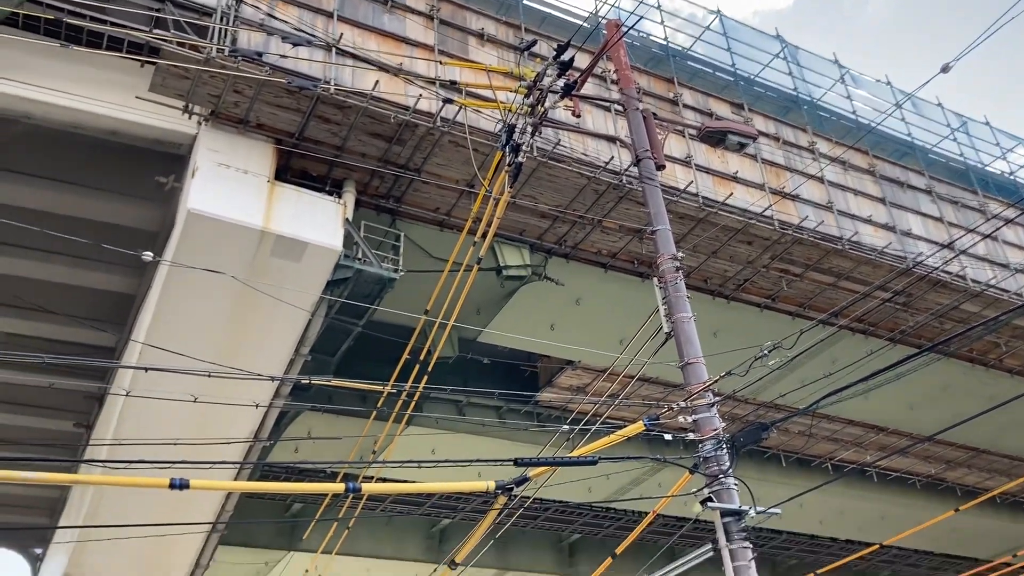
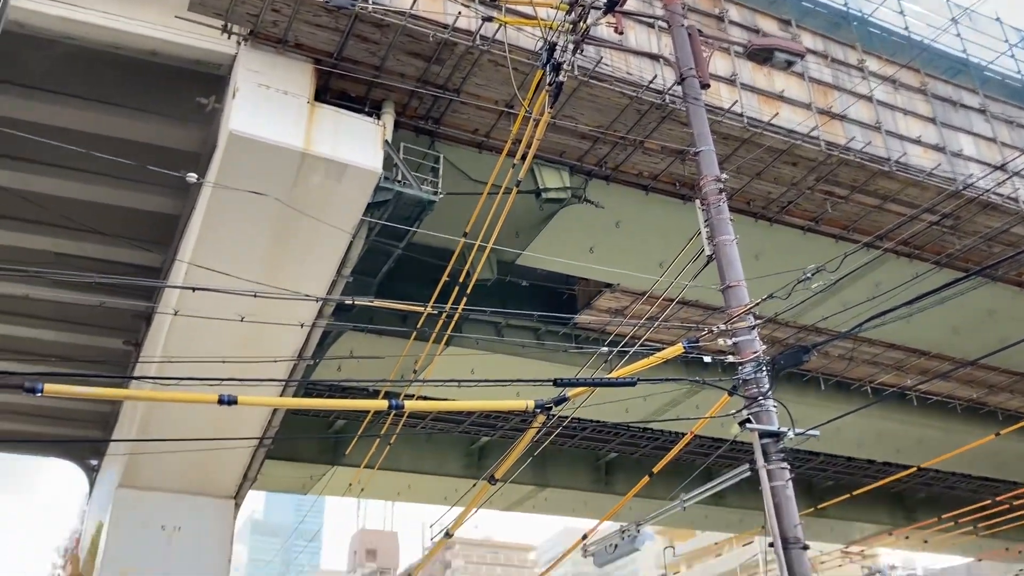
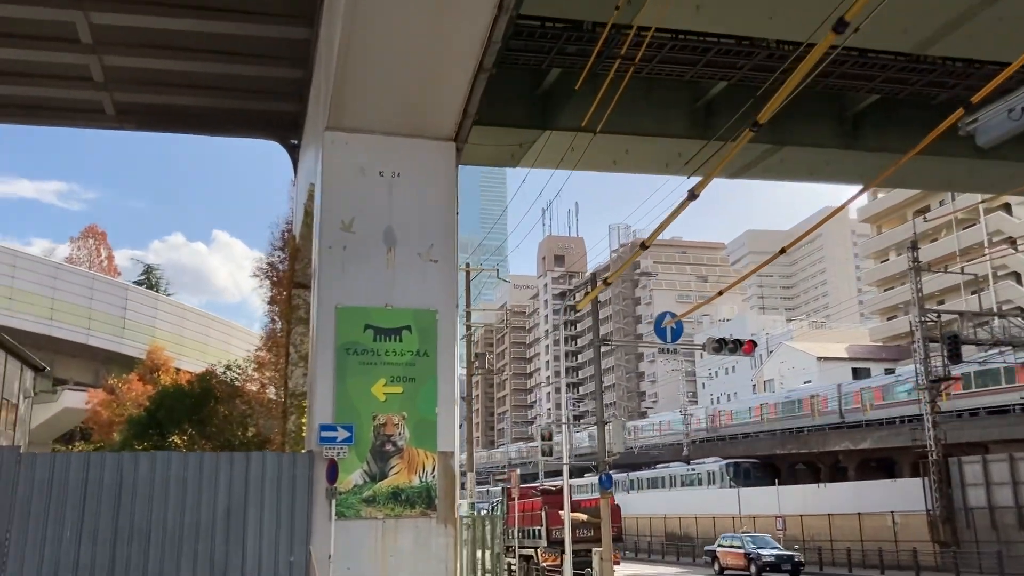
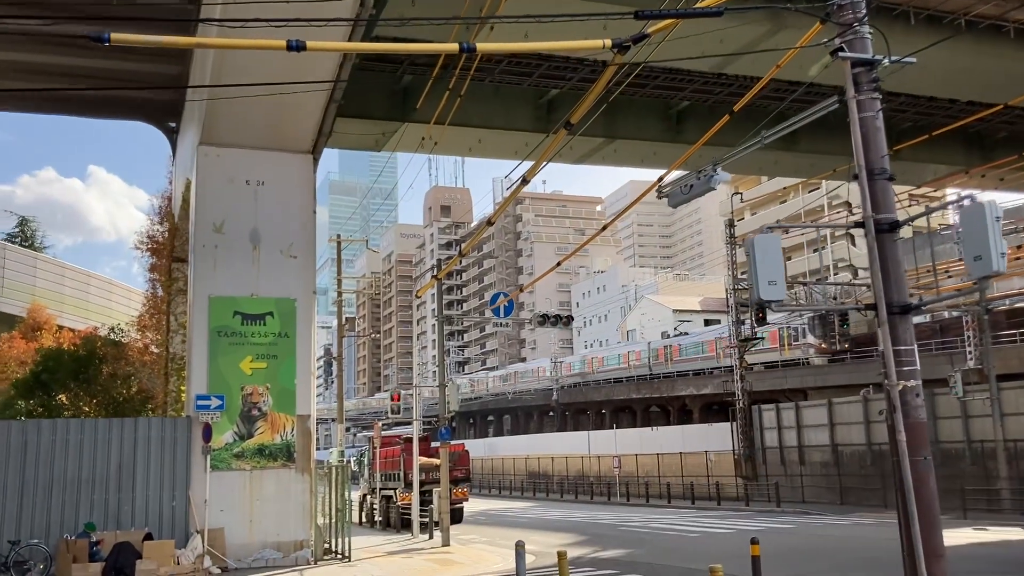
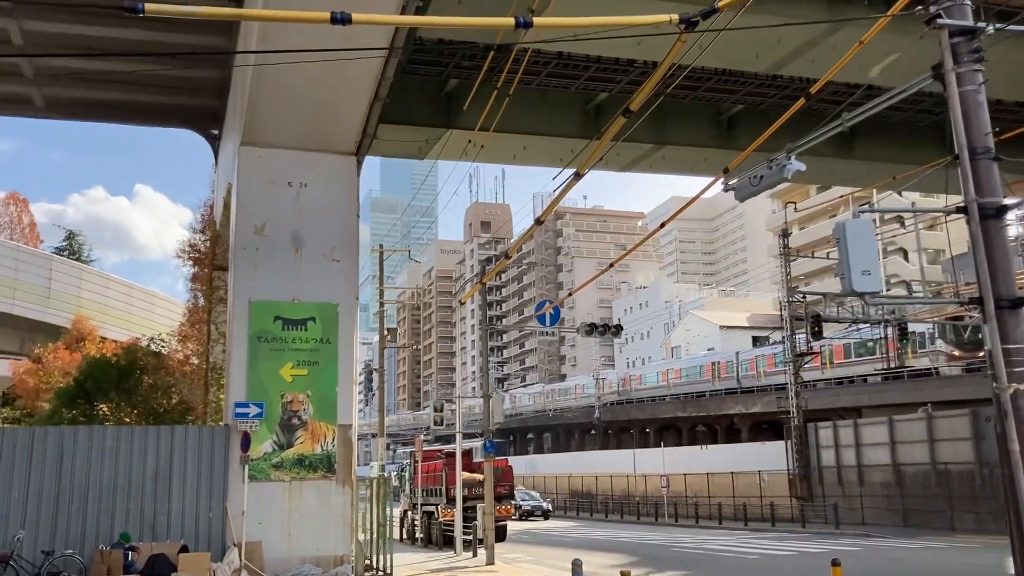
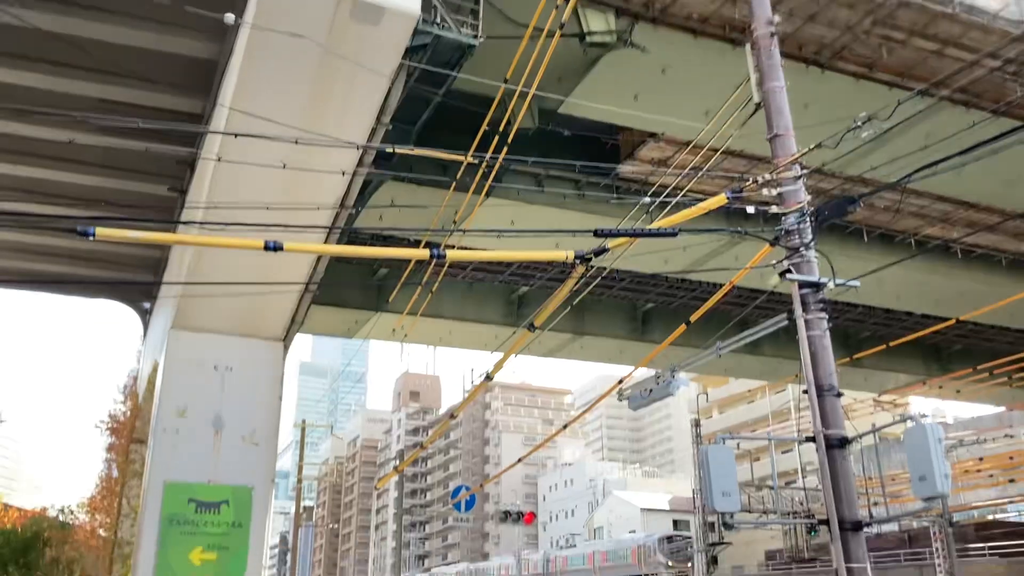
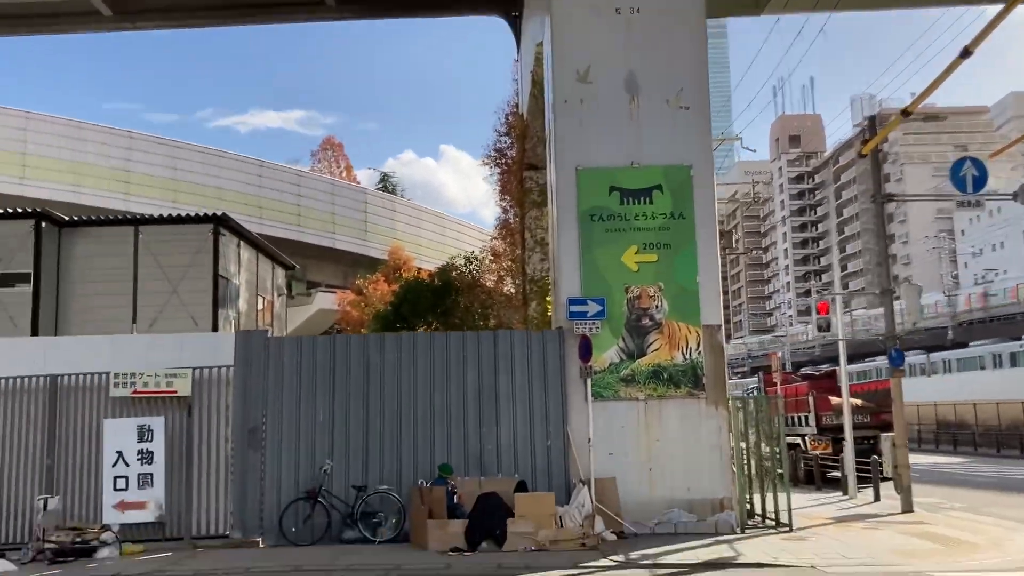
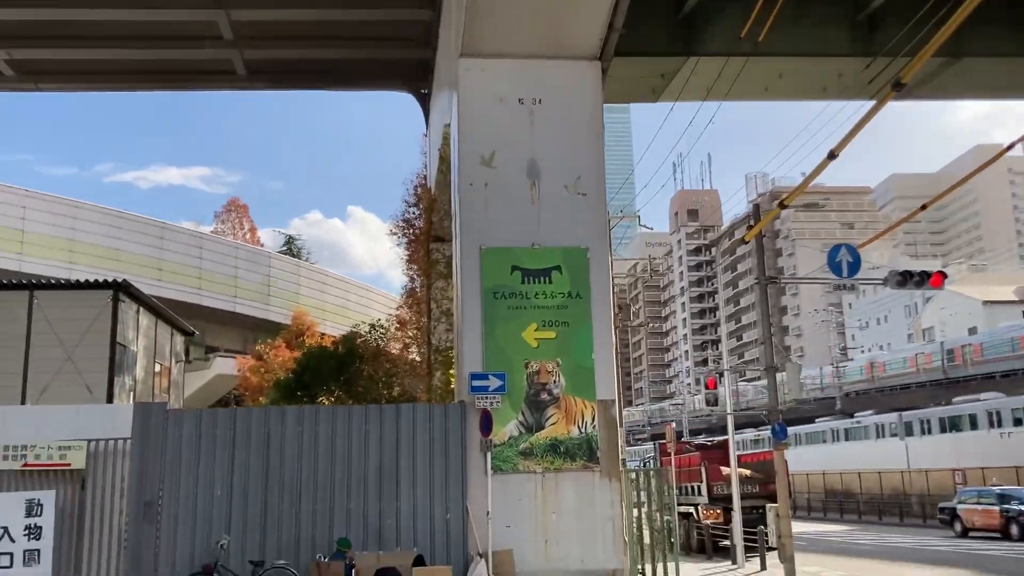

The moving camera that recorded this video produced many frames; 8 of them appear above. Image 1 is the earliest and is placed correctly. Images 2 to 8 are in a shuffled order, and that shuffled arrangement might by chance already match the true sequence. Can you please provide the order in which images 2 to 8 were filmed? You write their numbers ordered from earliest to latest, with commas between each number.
2, 6, 4, 5, 3, 8, 7
